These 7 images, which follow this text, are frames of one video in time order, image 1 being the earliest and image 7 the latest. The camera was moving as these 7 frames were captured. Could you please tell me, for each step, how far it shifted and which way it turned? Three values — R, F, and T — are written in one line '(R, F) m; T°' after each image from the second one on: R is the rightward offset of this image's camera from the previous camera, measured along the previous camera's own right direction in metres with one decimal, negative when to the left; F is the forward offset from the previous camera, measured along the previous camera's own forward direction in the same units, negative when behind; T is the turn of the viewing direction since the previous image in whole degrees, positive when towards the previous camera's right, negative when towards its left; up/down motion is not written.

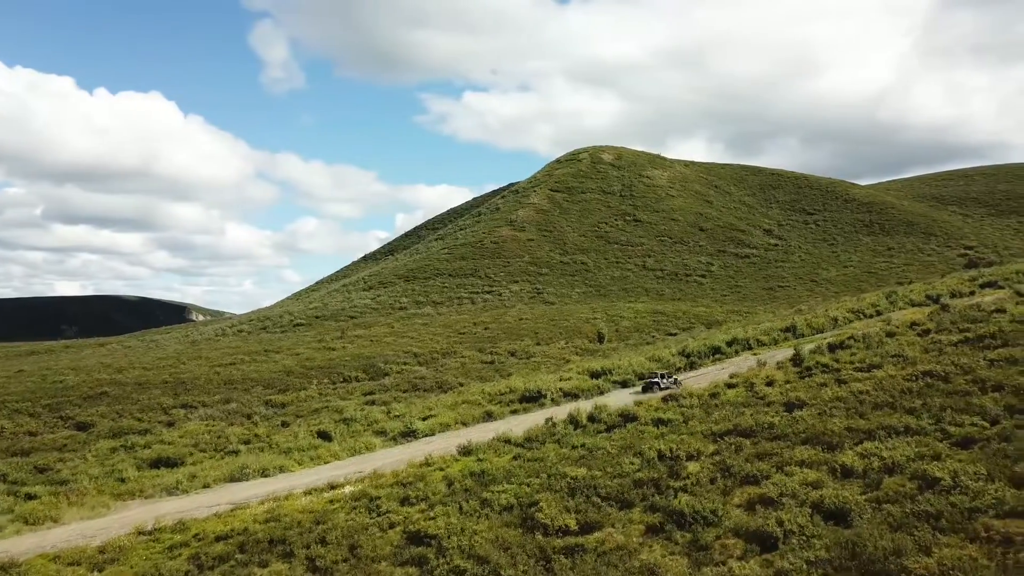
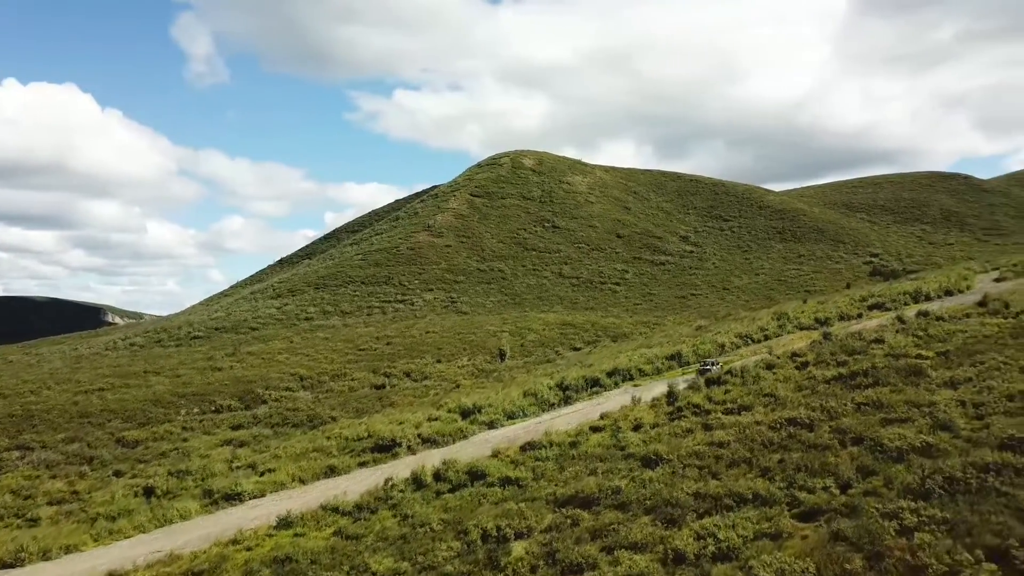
(+1.2, +0.9) m; +5°
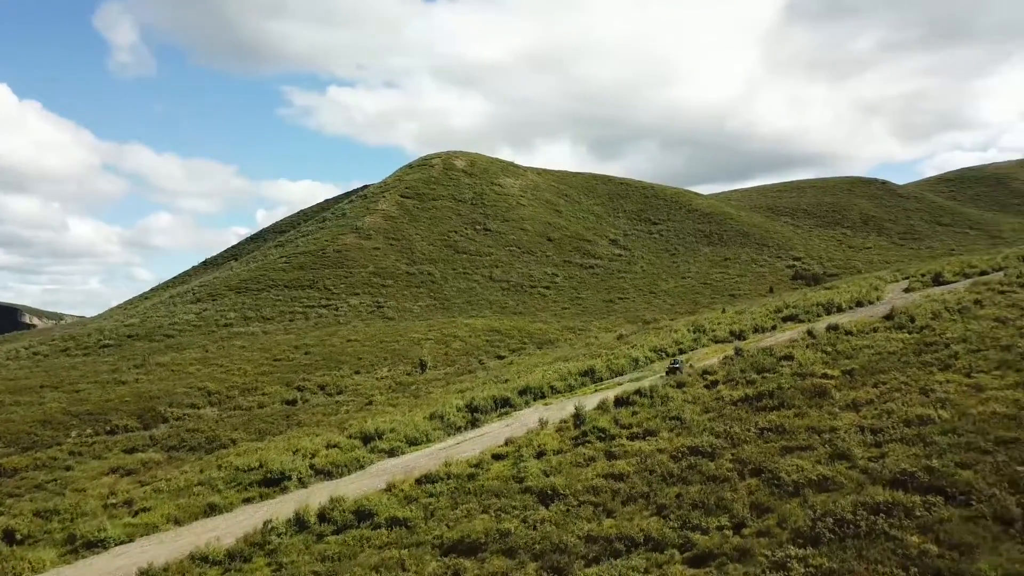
(+0.6, +0.5) m; +5°
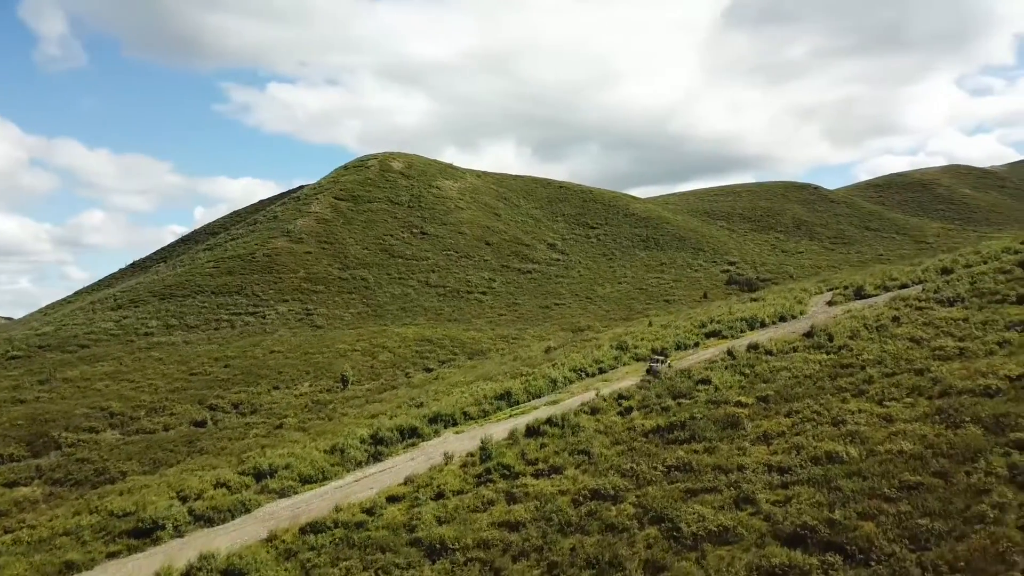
(+0.7, +0.7) m; +4°
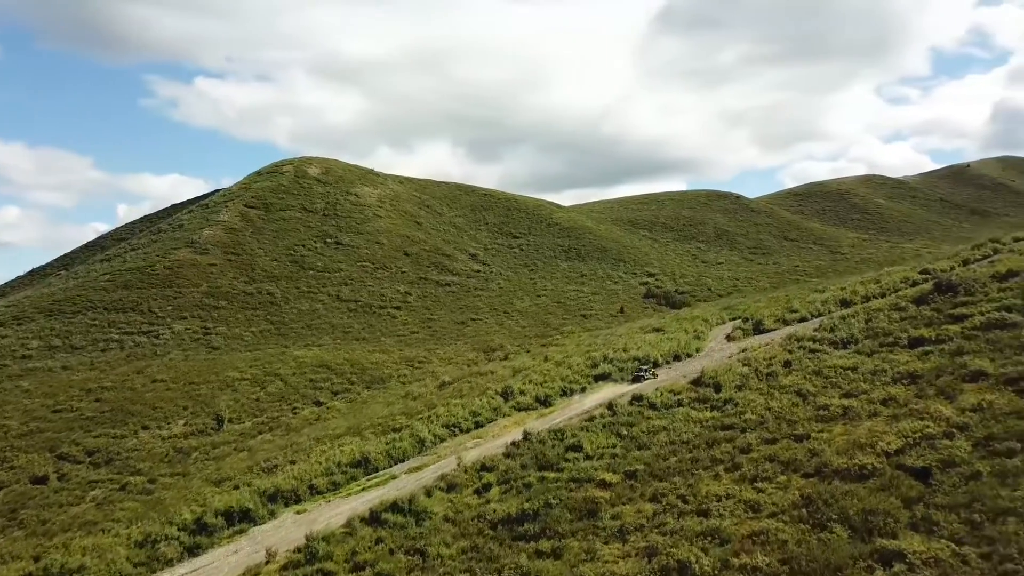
(+1.4, +1.4) m; +5°
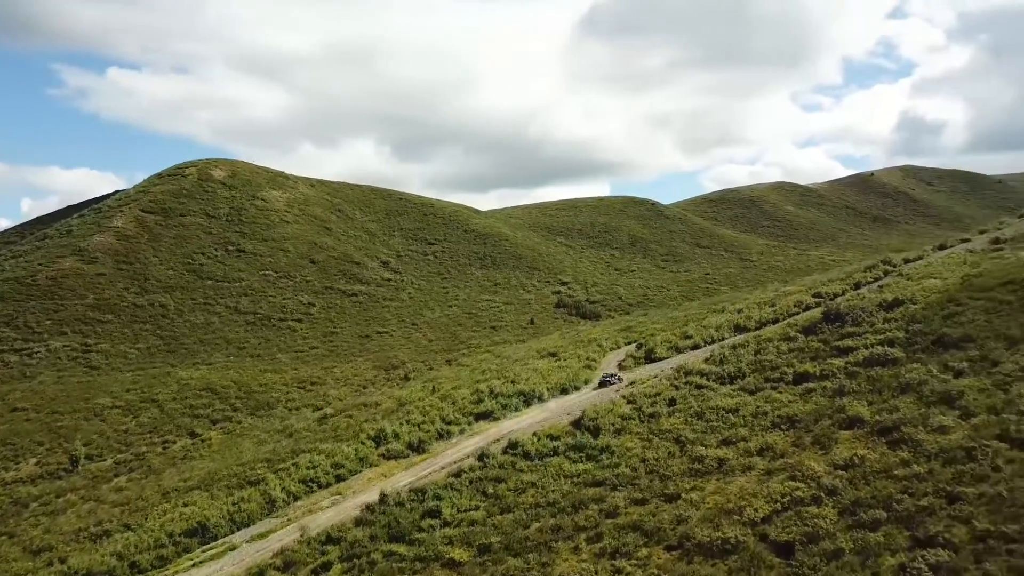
(+1.2, +1.1) m; +5°
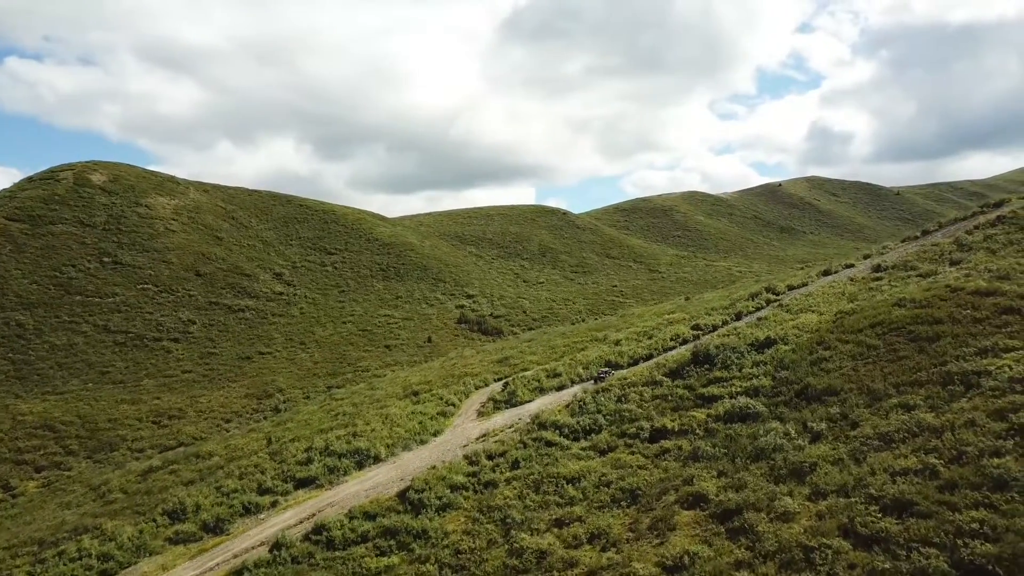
(+2.1, +2.0) m; +5°
